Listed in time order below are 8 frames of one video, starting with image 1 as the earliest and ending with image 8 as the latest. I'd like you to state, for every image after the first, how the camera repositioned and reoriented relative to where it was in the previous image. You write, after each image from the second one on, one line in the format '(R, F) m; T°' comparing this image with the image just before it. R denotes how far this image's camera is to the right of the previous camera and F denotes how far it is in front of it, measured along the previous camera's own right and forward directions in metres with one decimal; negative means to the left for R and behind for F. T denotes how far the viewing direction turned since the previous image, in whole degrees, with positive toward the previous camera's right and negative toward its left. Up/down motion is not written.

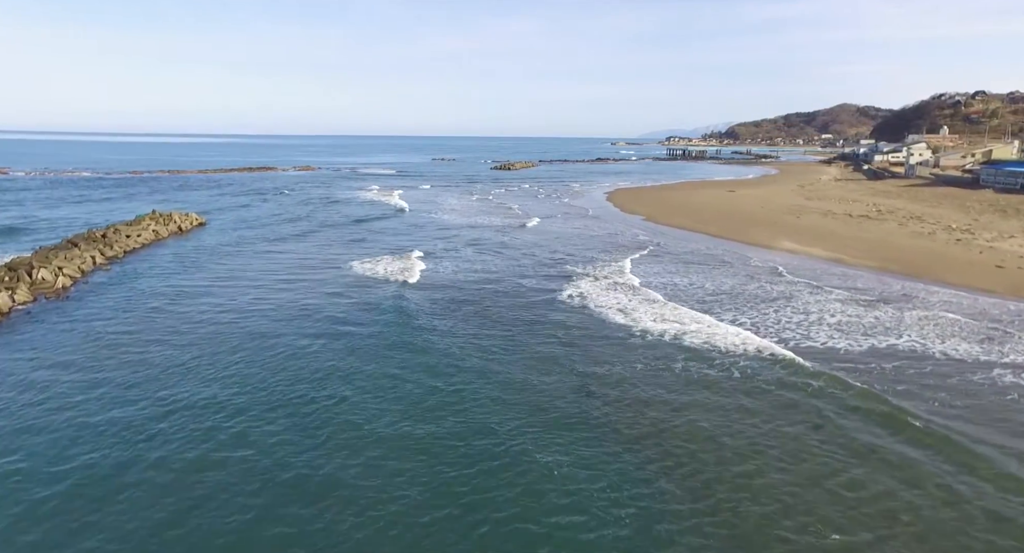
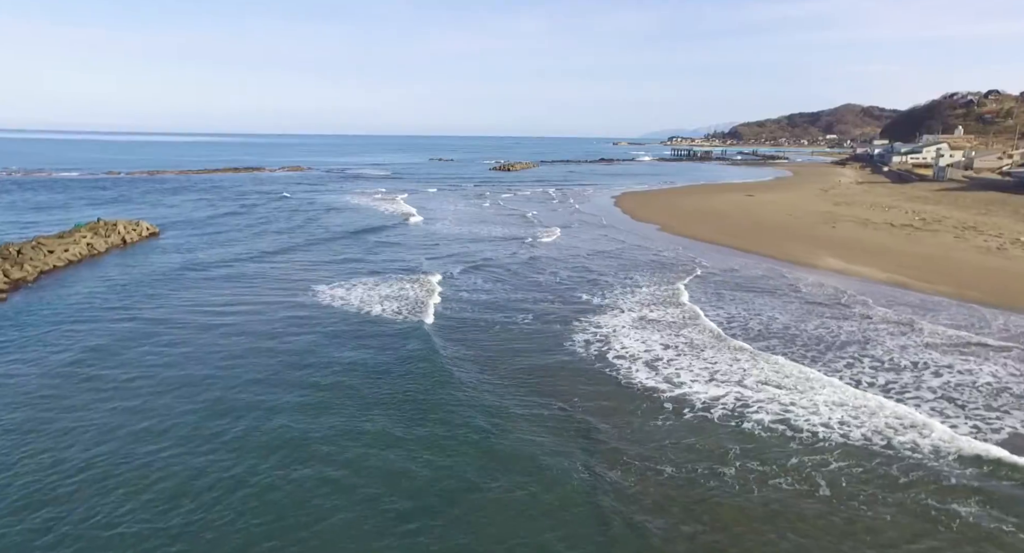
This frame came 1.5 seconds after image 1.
(0.0, +3.5) m; 0°
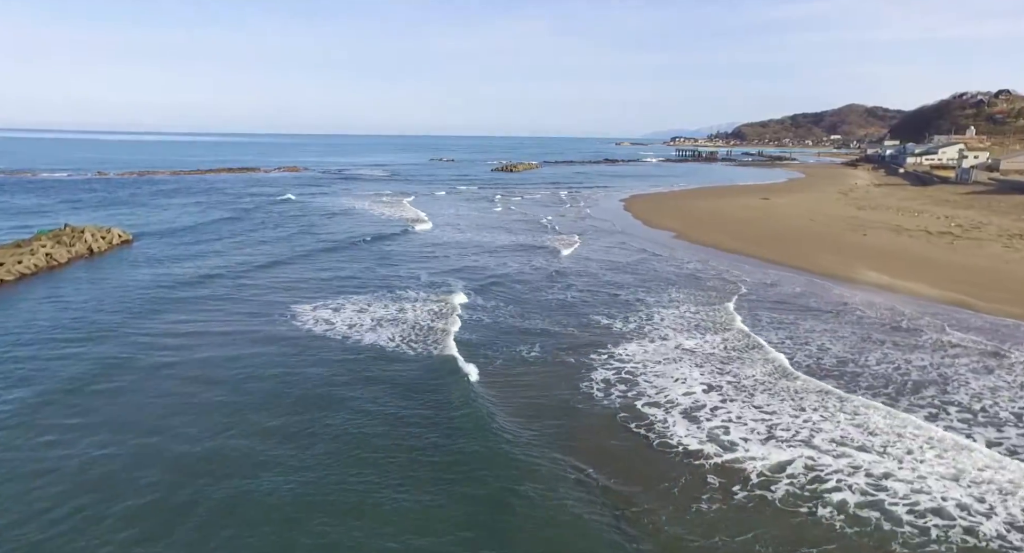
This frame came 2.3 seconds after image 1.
(-0.2, +2.1) m; 0°
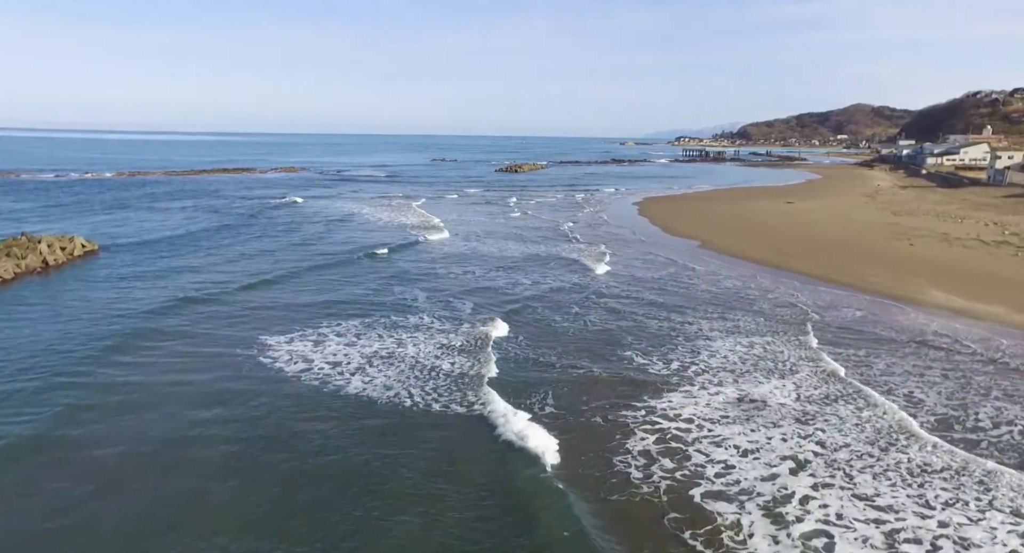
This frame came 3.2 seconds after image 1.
(-0.2, +2.5) m; 0°
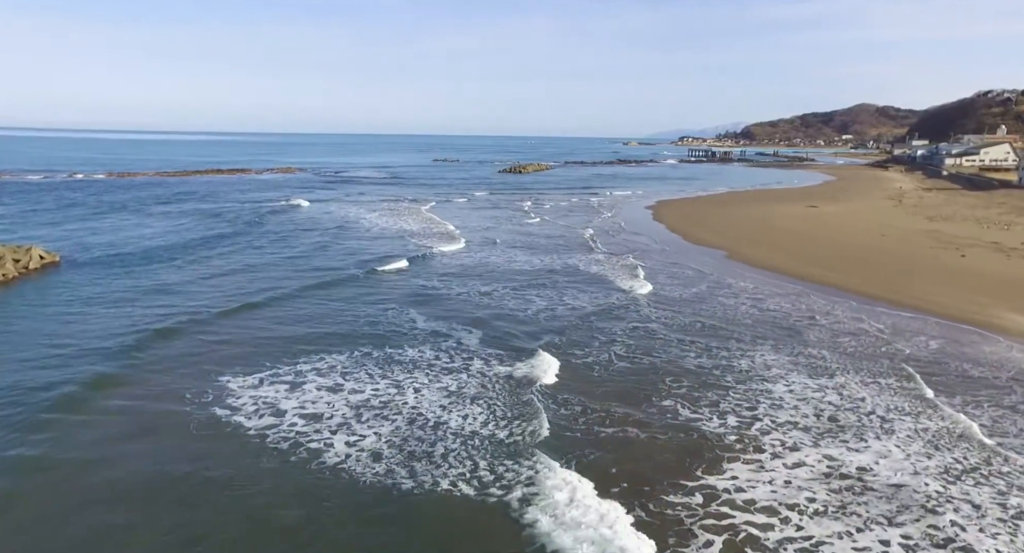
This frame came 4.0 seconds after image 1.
(-0.3, +2.3) m; 0°
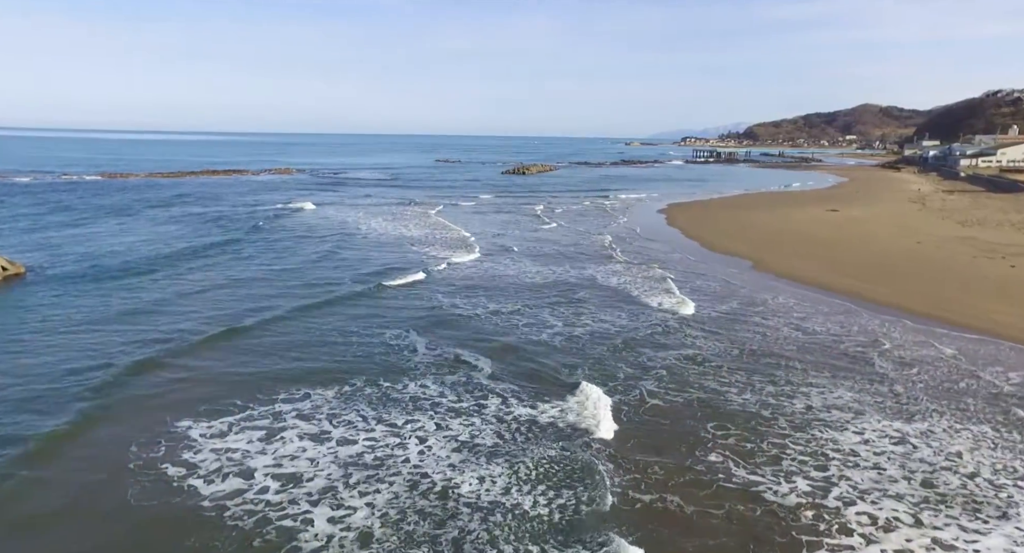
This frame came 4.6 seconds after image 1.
(-0.2, +1.7) m; 0°
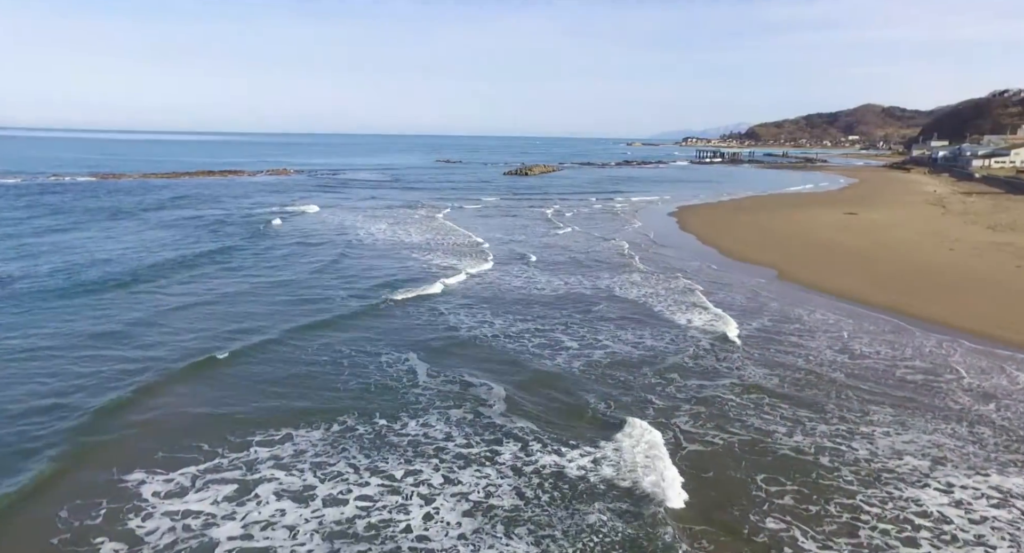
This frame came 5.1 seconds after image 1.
(-0.2, +1.5) m; 0°
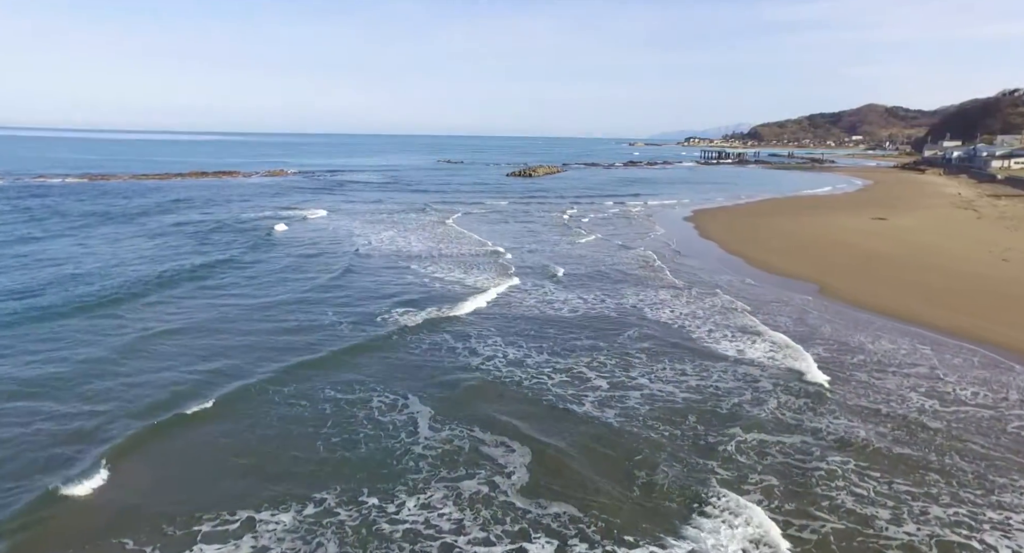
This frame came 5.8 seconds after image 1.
(-0.3, +2.1) m; 0°
